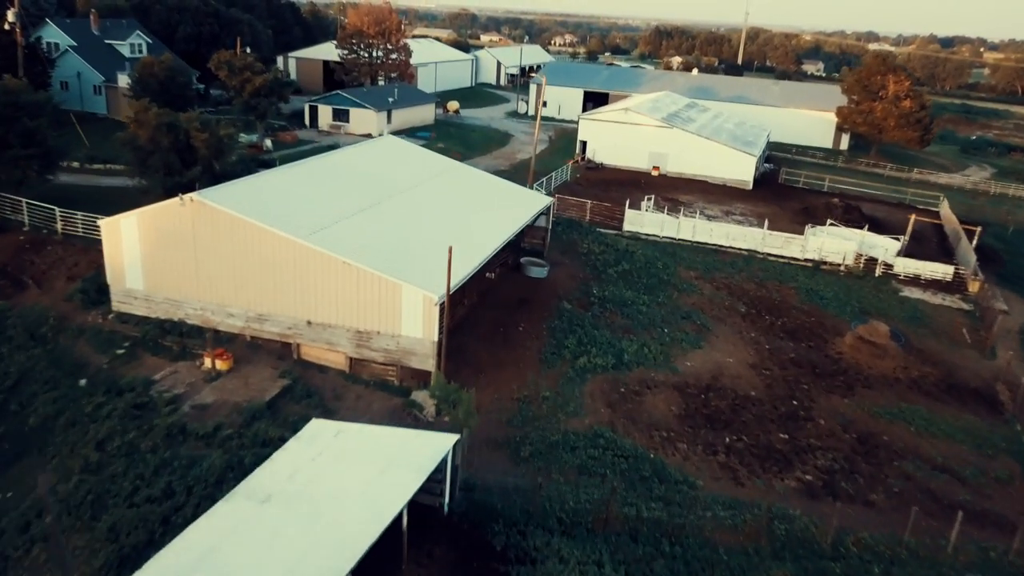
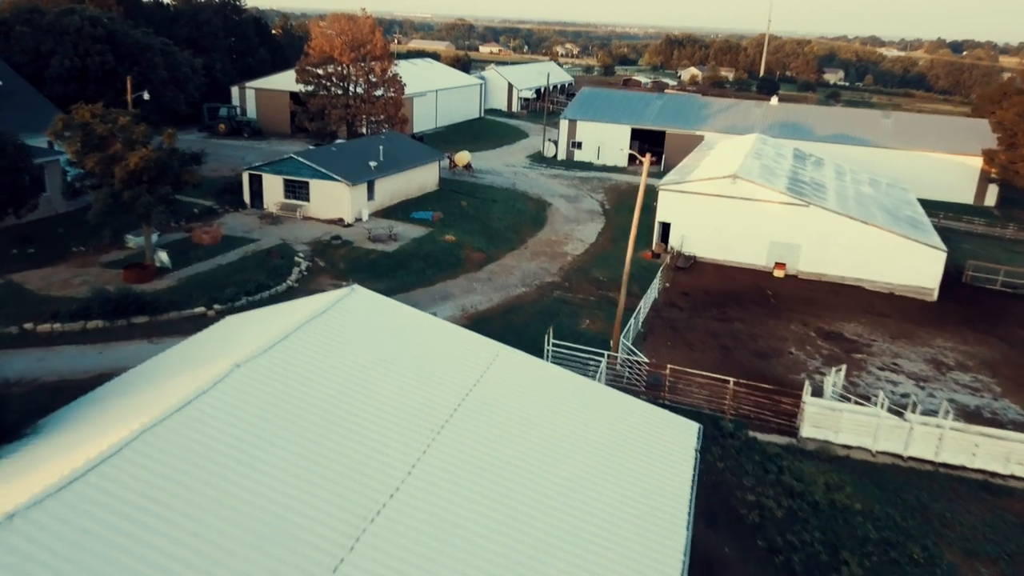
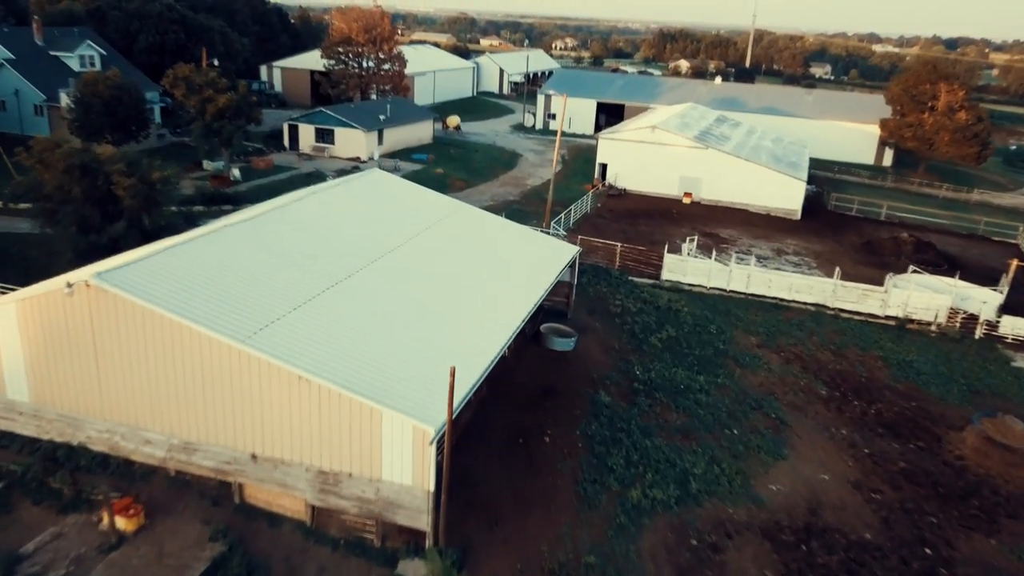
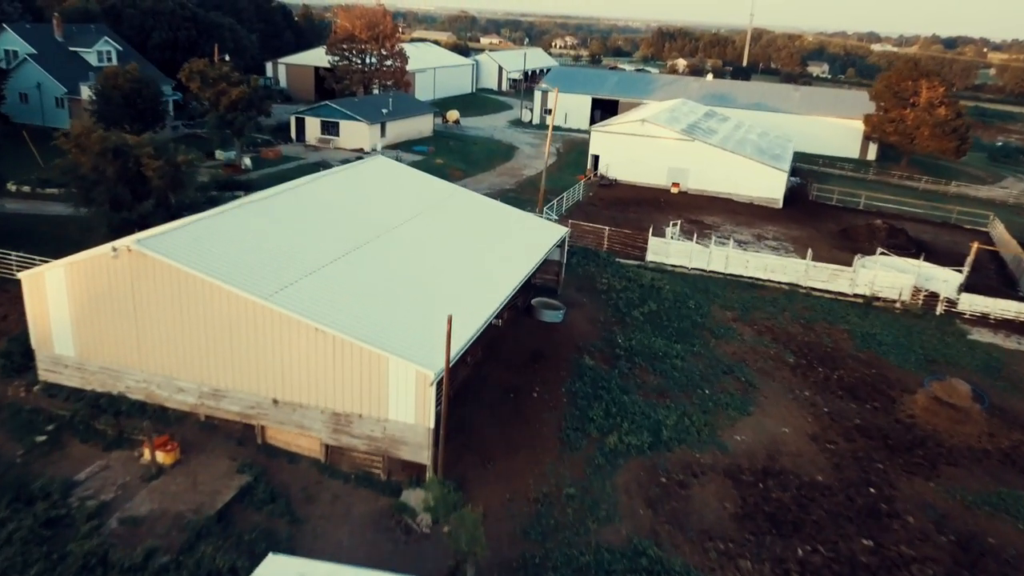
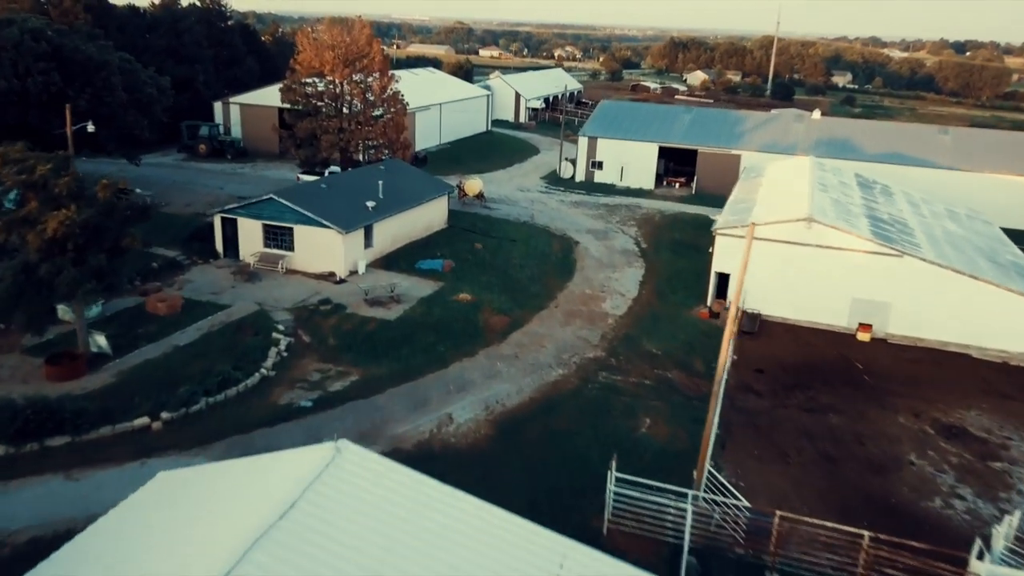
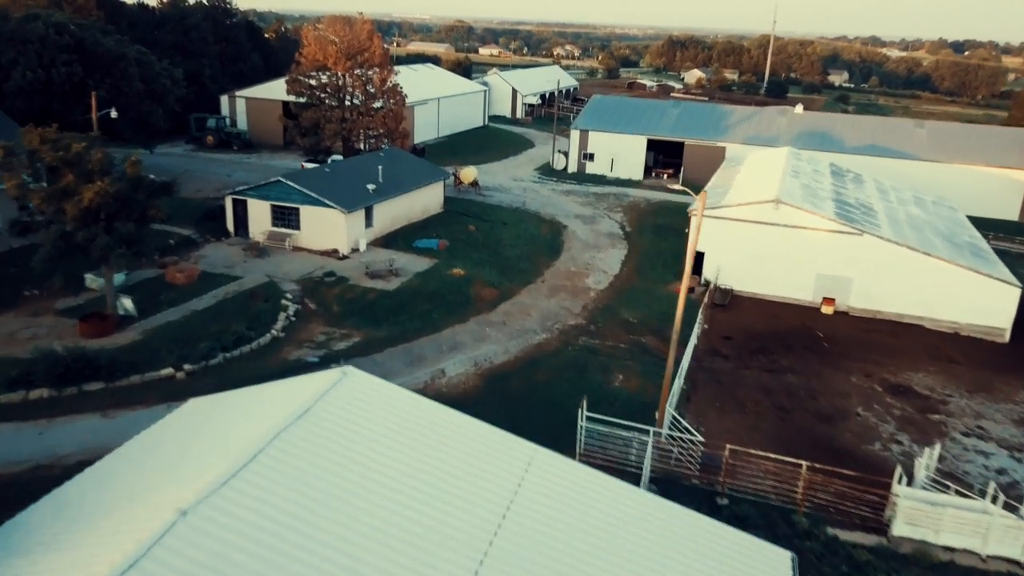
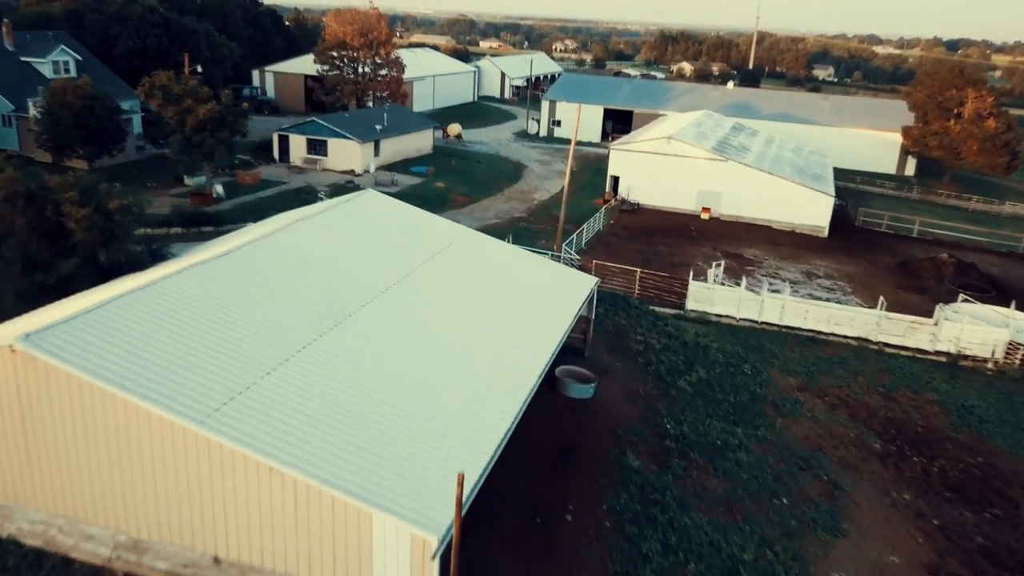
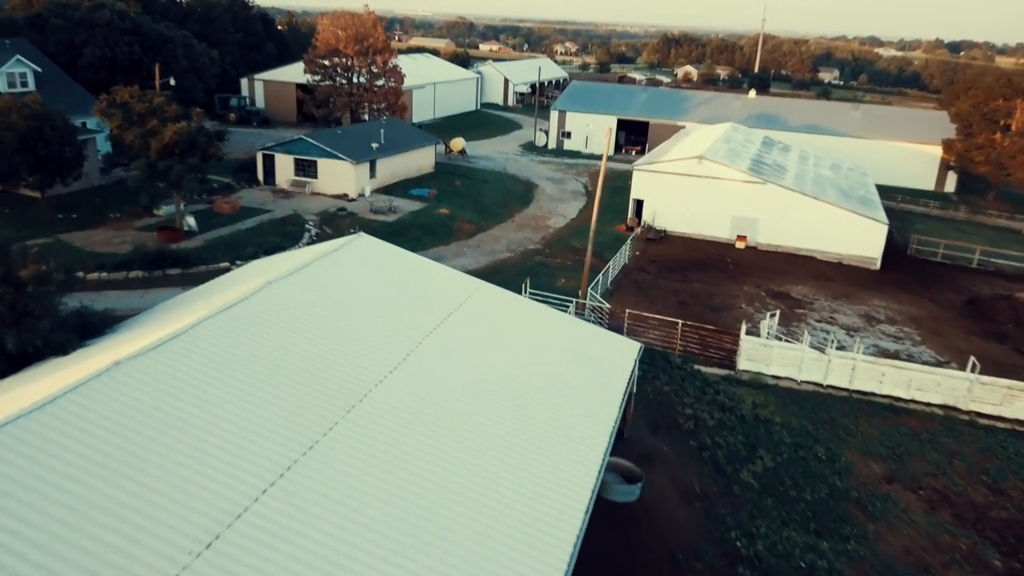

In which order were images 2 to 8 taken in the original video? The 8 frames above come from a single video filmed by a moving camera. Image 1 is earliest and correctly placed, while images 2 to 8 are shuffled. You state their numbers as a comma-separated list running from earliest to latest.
4, 3, 7, 8, 2, 6, 5
